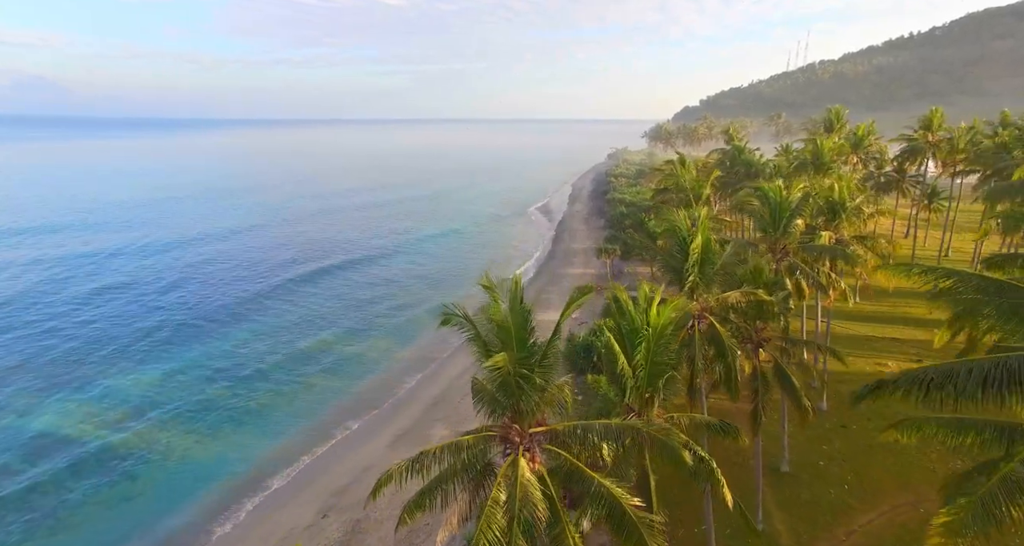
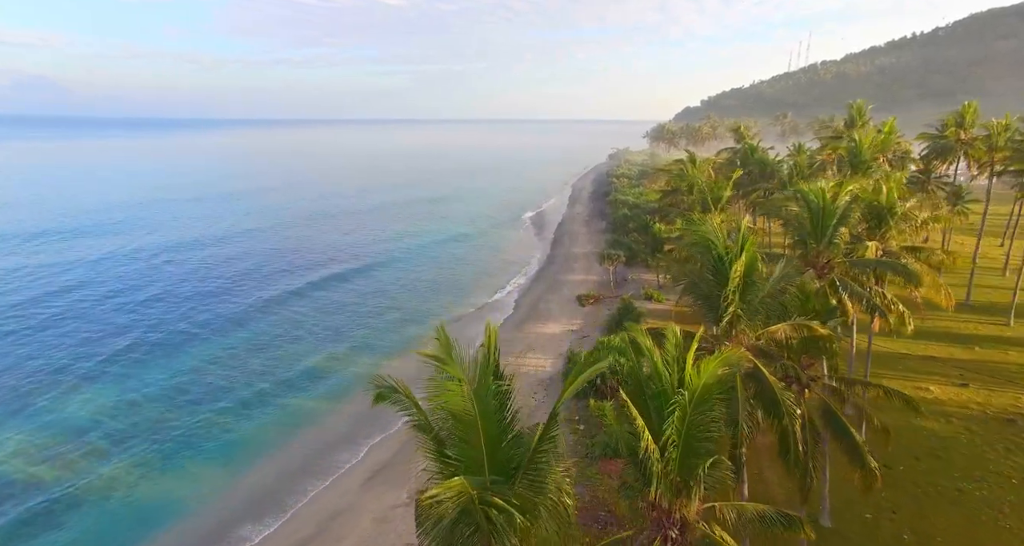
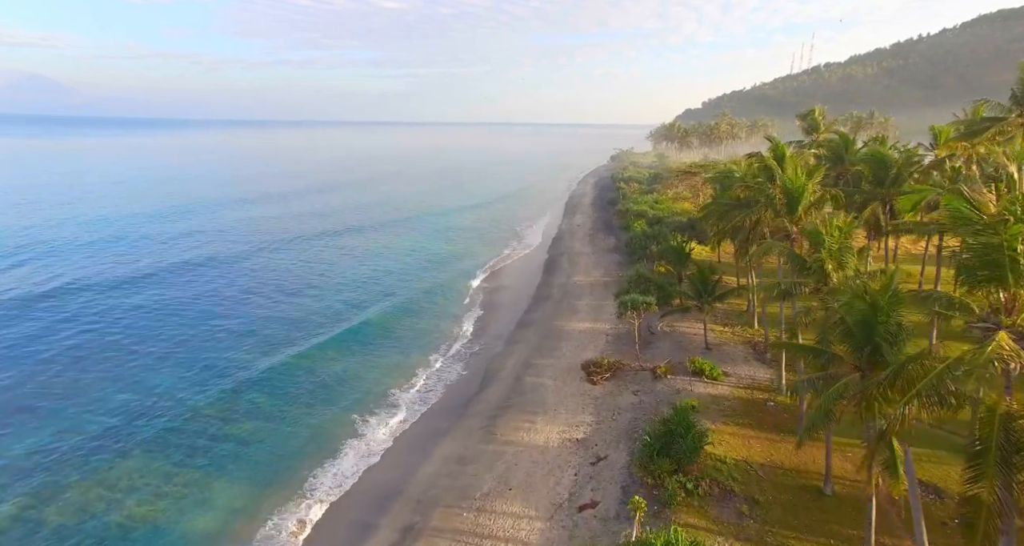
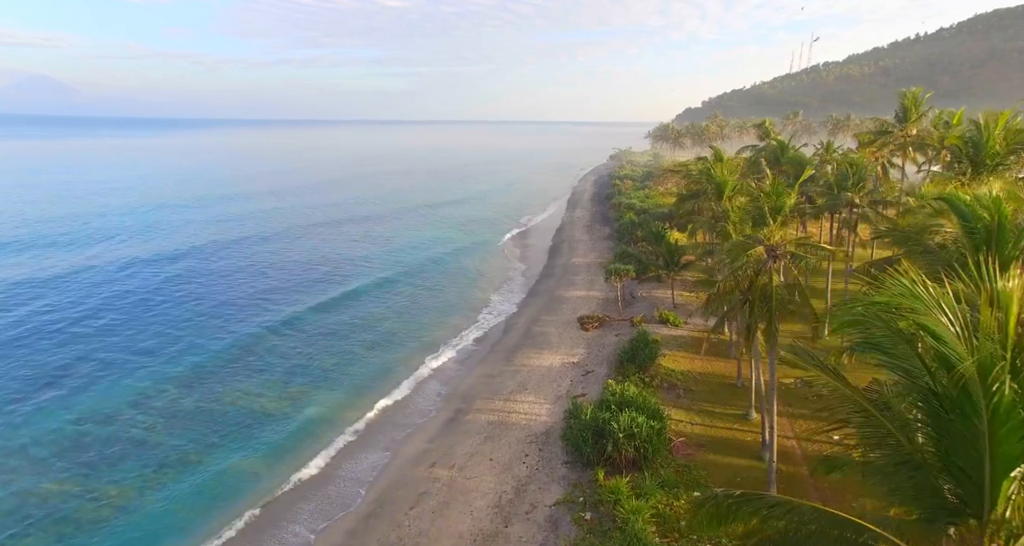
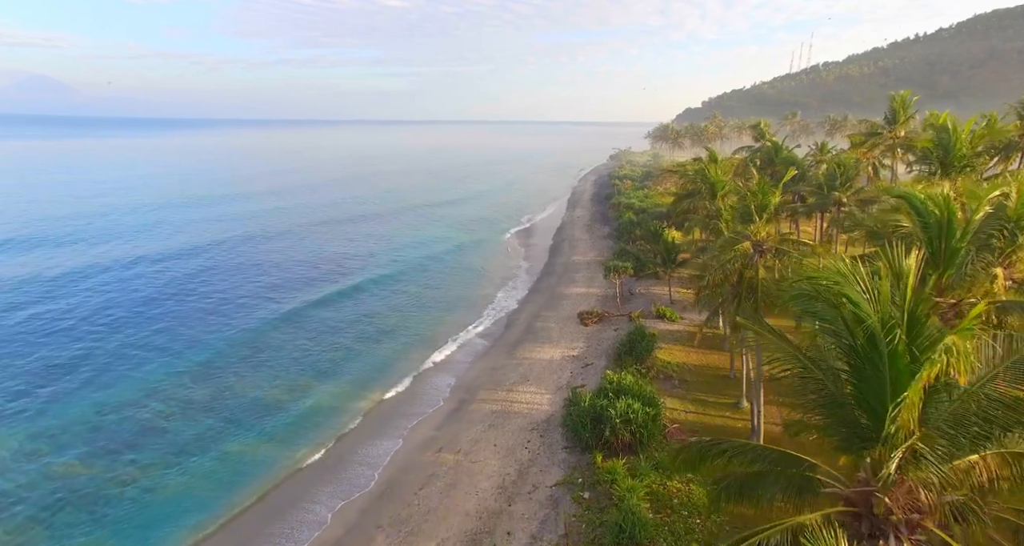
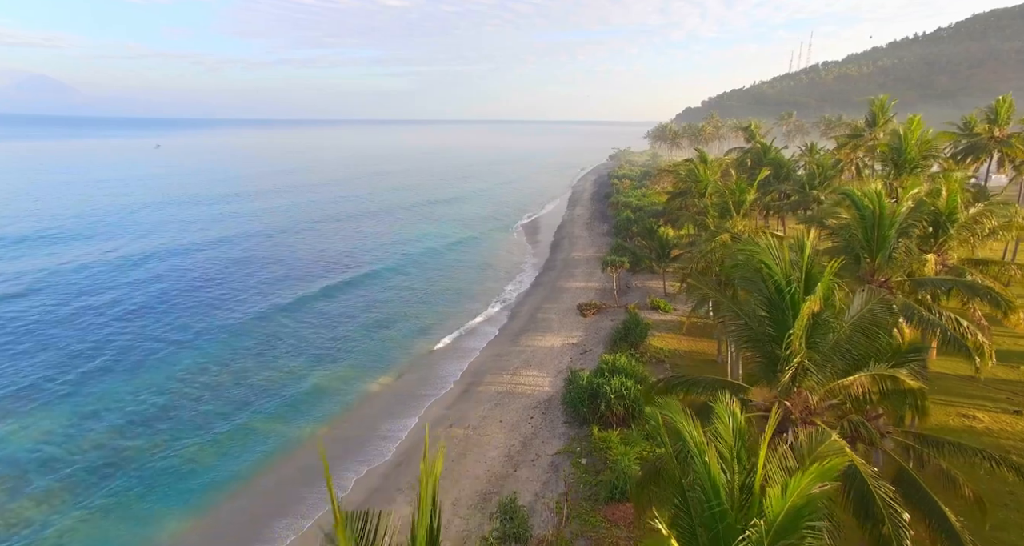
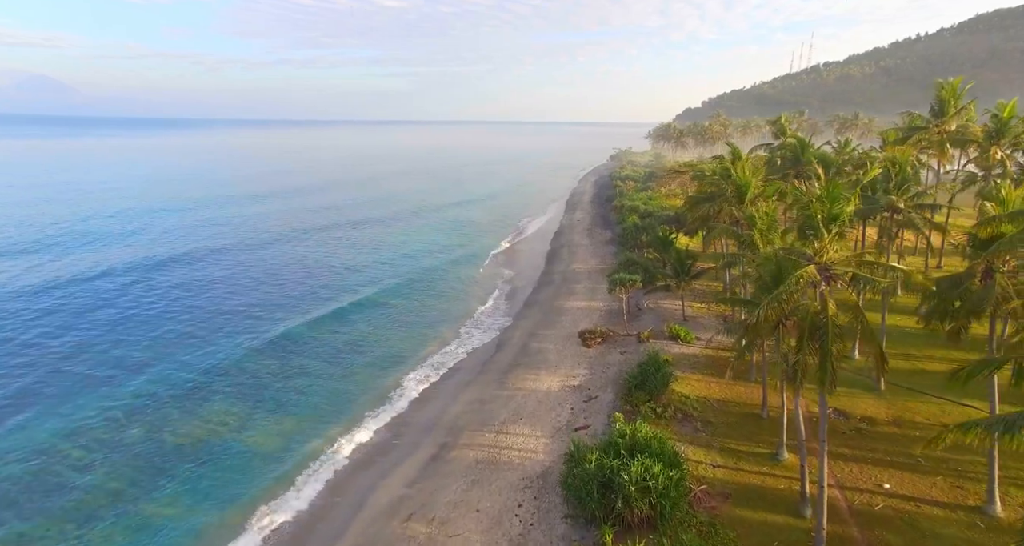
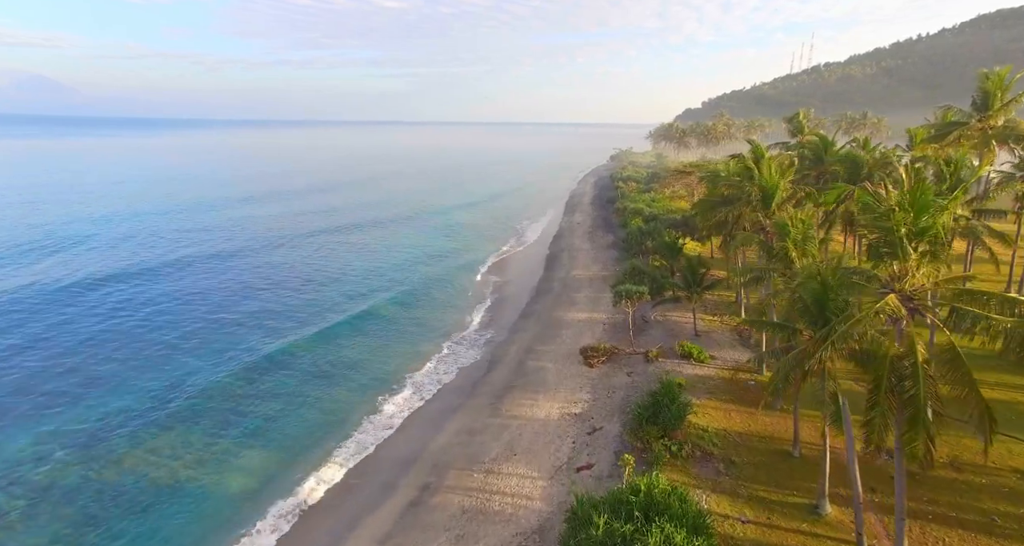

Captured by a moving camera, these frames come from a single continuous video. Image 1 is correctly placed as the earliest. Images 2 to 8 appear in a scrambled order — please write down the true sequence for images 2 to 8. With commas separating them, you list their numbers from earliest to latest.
2, 6, 5, 4, 7, 8, 3
